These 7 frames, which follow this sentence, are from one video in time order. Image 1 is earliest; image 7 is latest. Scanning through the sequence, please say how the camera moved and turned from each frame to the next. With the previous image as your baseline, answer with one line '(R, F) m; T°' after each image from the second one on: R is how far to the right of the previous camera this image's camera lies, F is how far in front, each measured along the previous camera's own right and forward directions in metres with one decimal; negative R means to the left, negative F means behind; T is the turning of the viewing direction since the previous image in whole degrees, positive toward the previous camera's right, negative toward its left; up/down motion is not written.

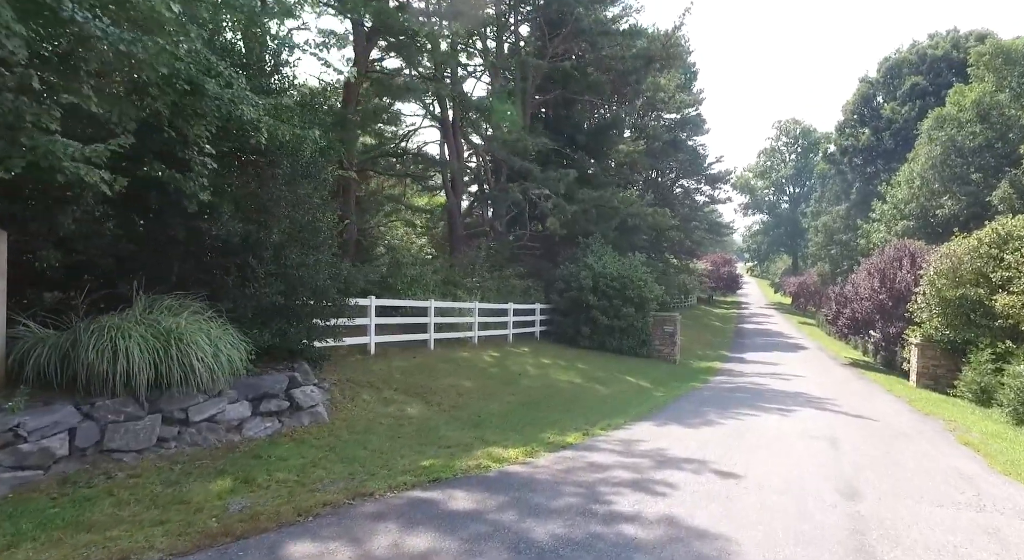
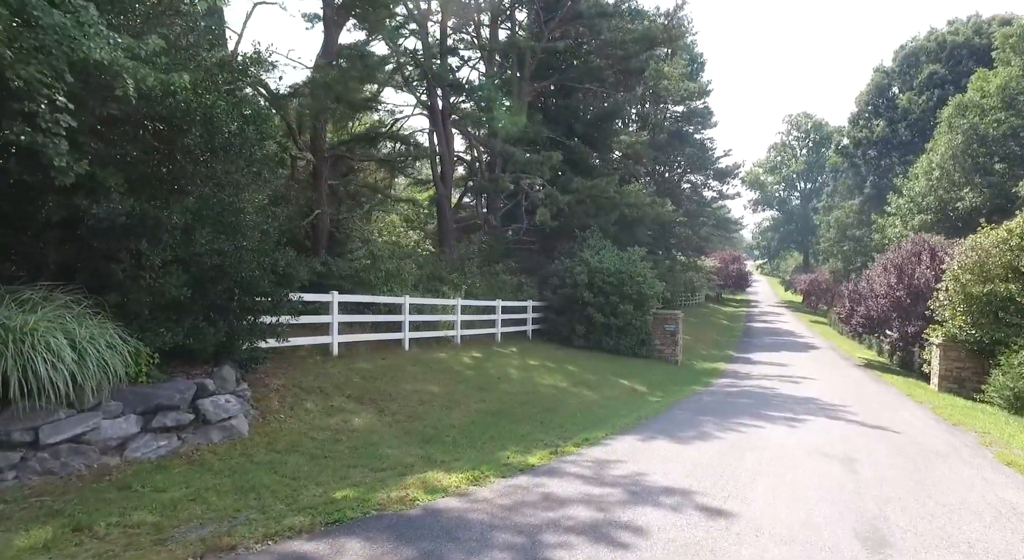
(+0.6, +1.2) m; -1°
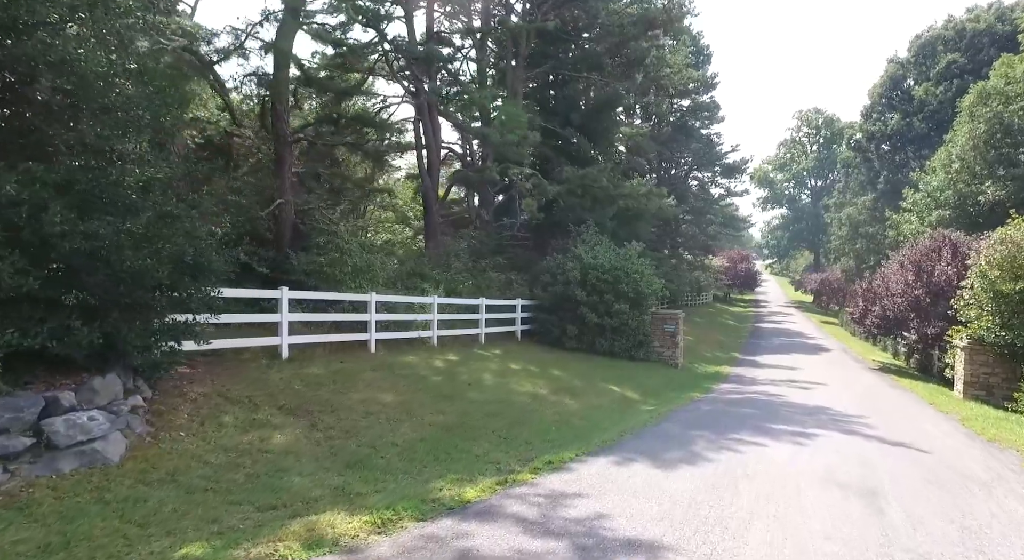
(+0.6, +1.2) m; -1°
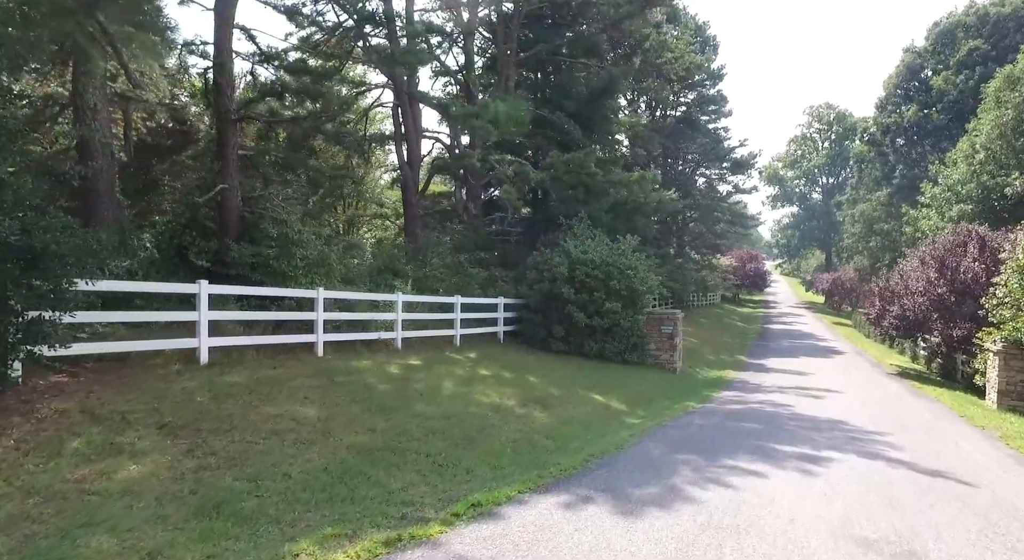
(+0.7, +1.5) m; -1°
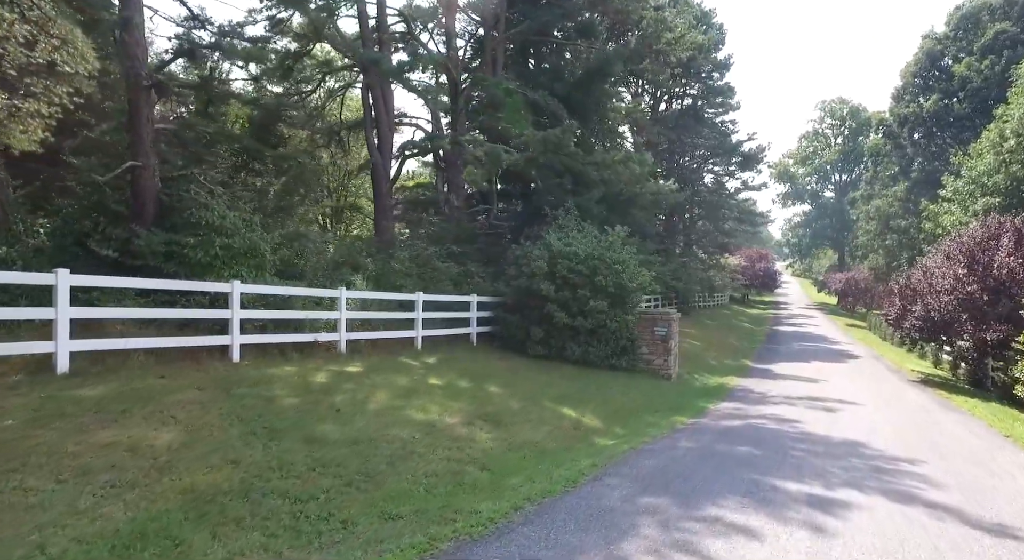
(+0.8, +1.7) m; -1°
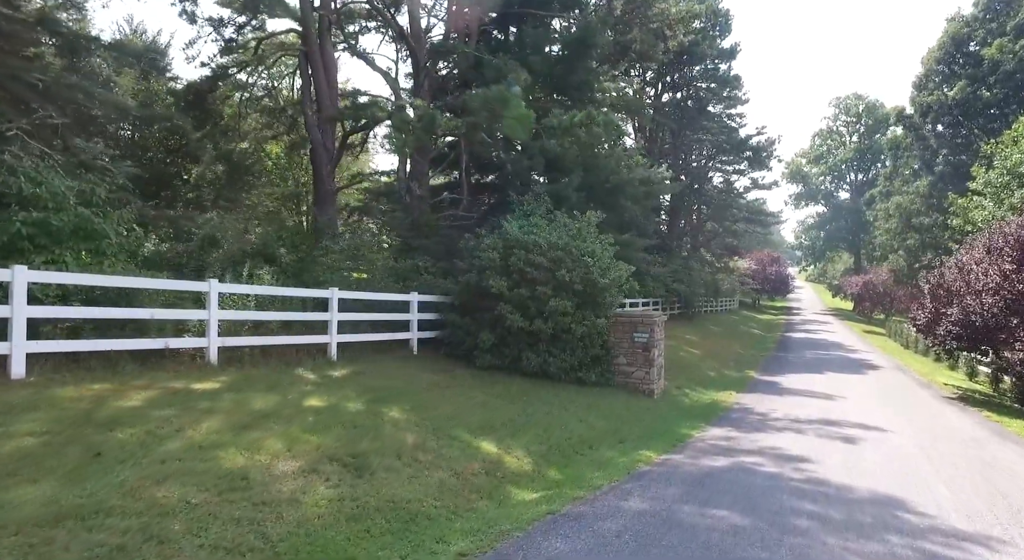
(+1.2, +2.5) m; -1°
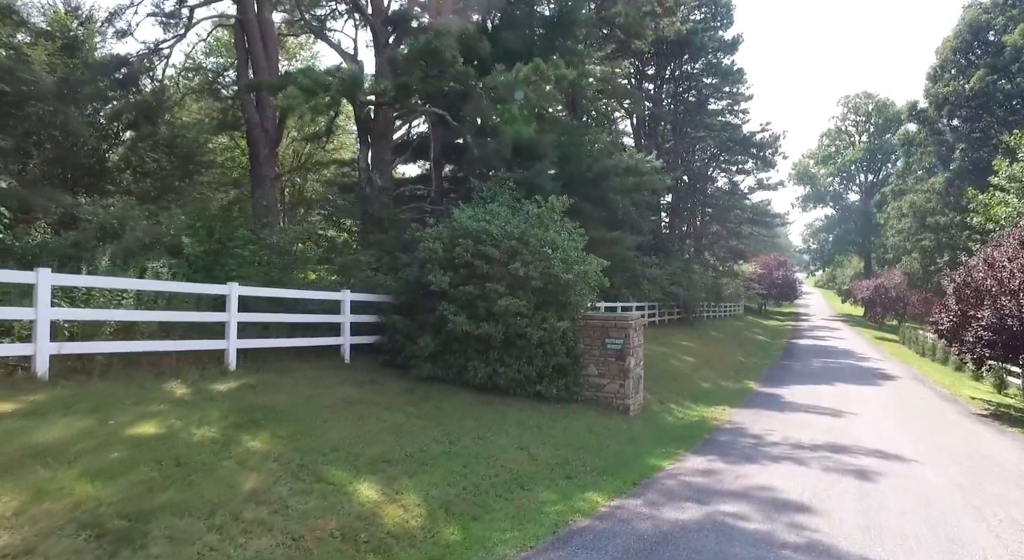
(+1.0, +1.8) m; -1°
